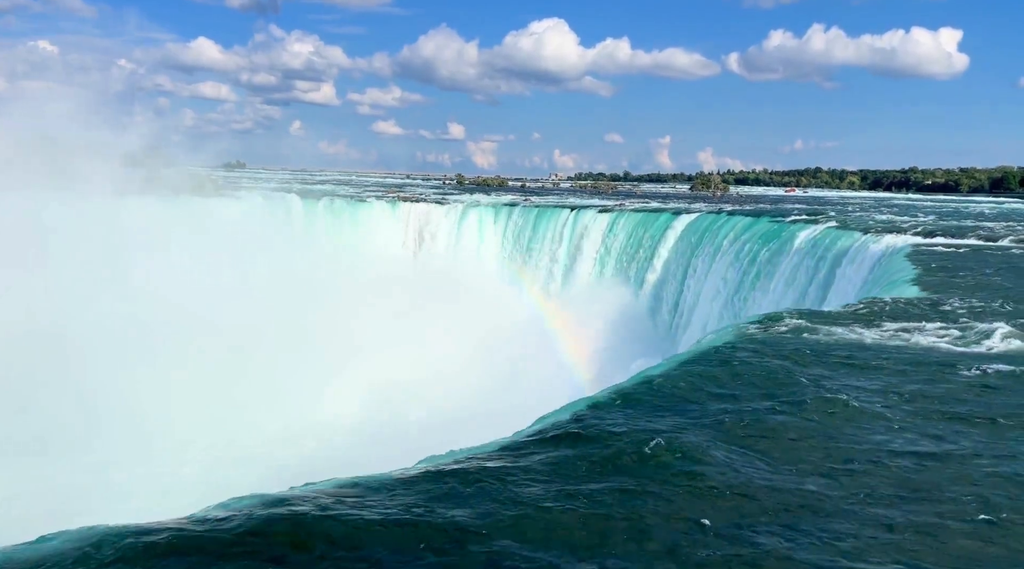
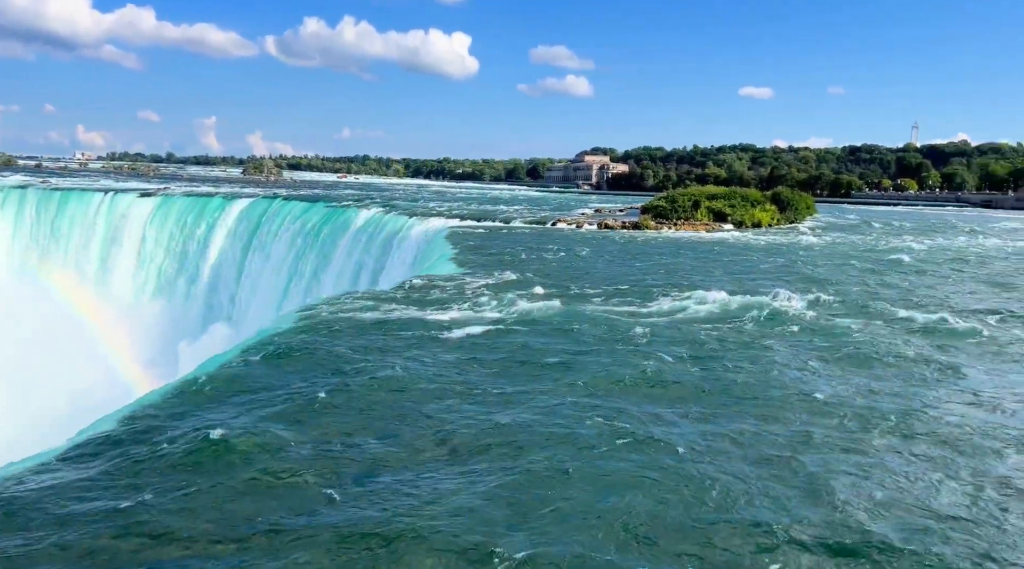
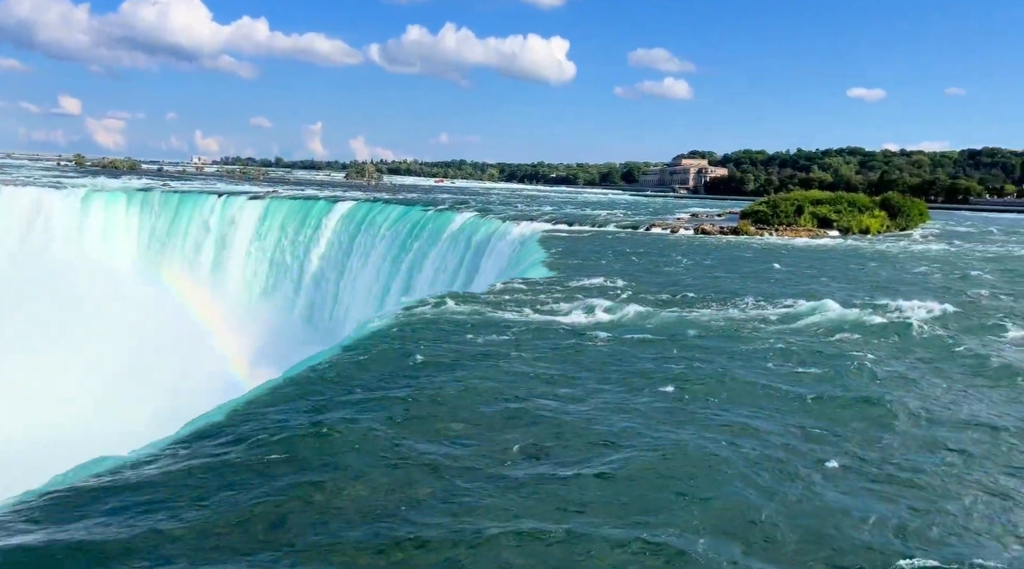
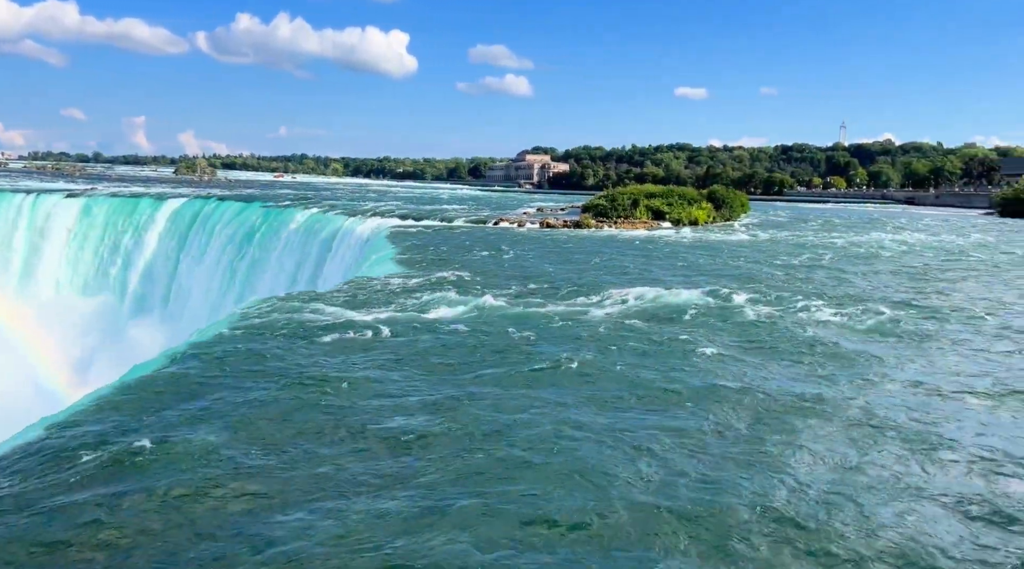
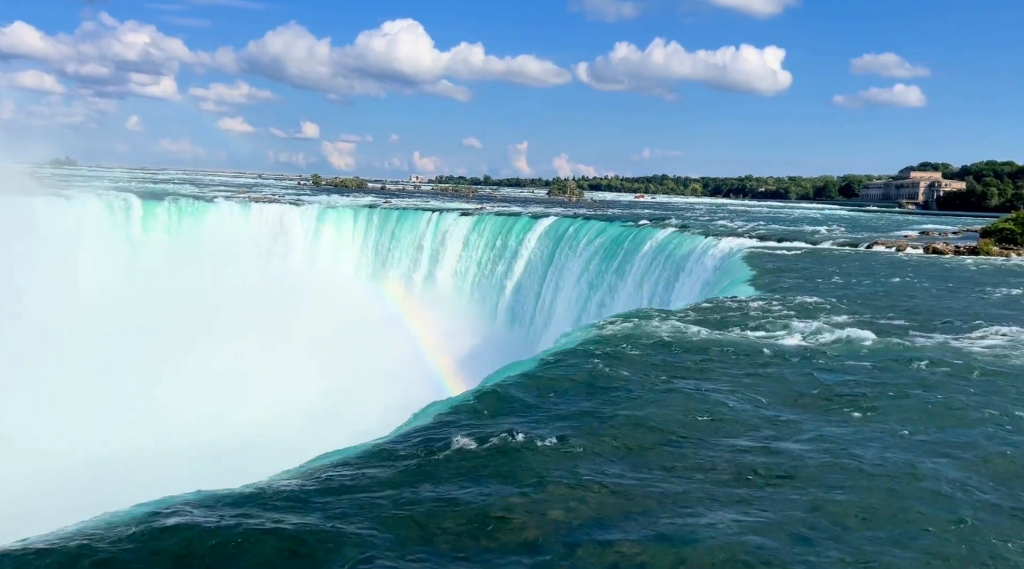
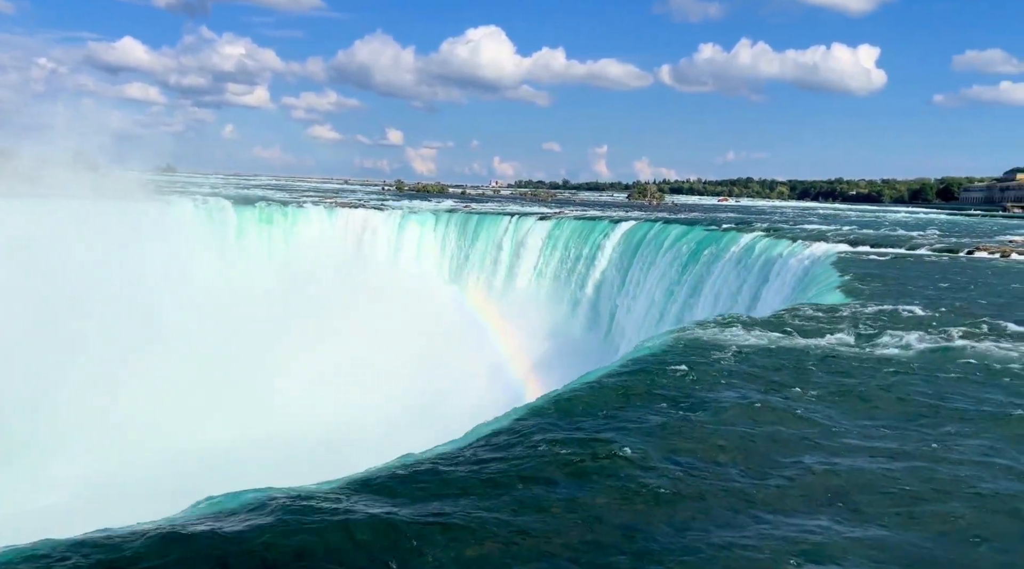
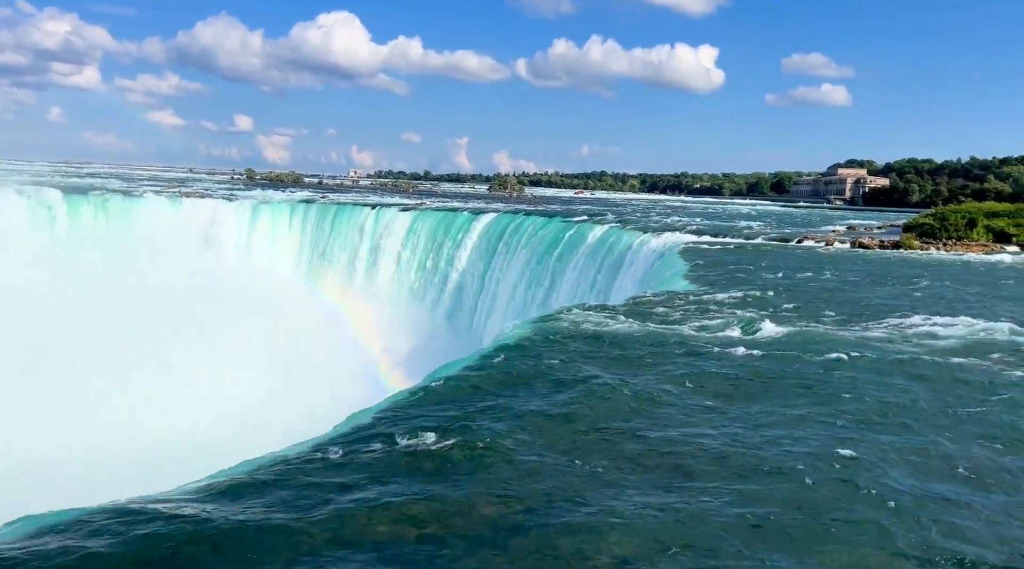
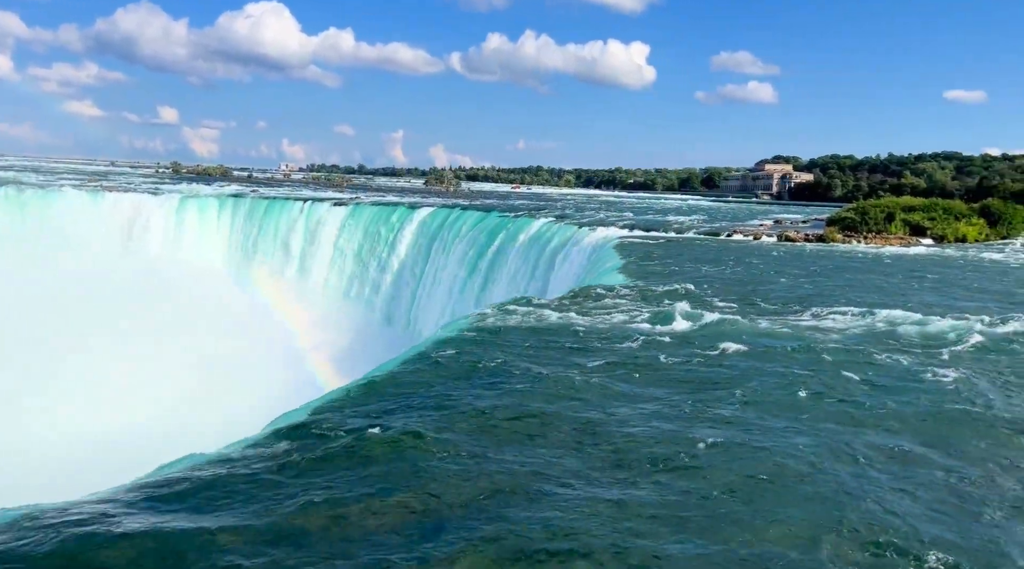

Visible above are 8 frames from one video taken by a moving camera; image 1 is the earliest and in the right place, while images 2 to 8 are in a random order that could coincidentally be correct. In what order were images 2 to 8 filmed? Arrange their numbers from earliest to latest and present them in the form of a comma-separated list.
6, 5, 7, 8, 3, 2, 4
